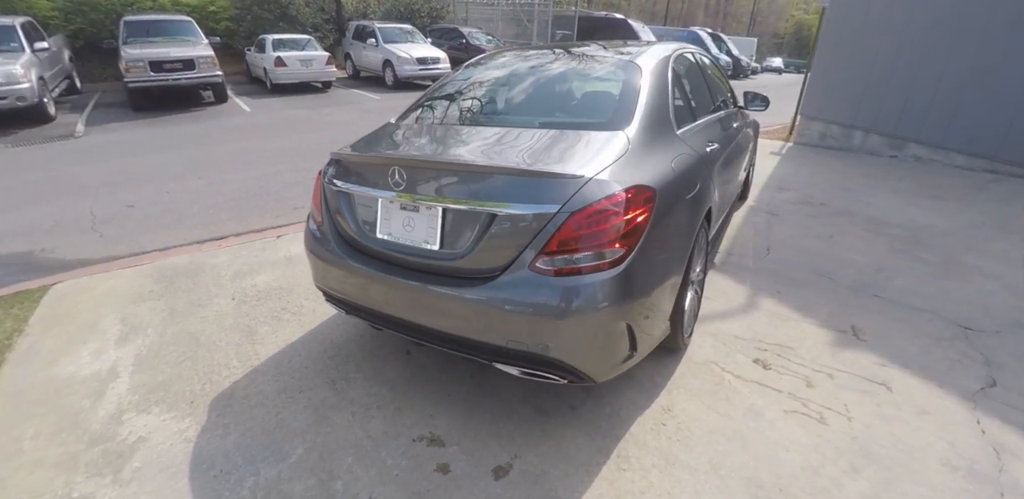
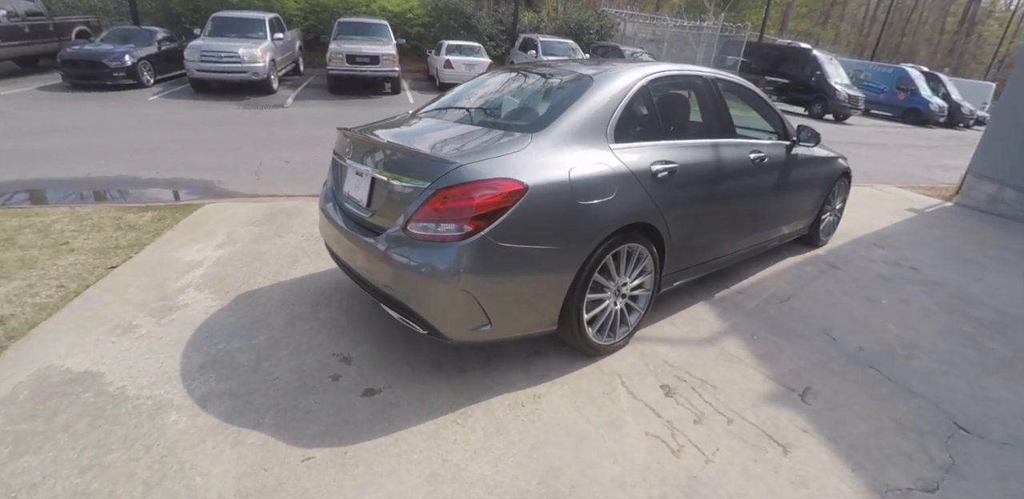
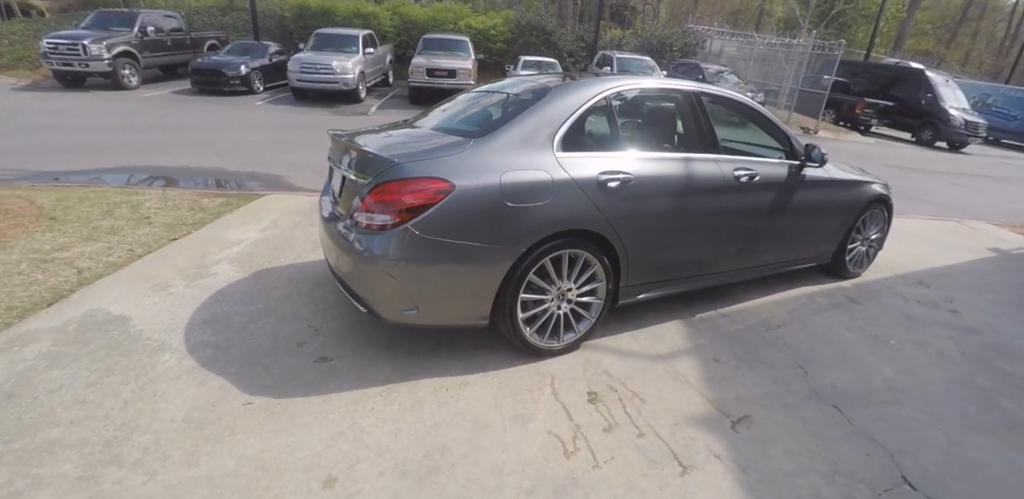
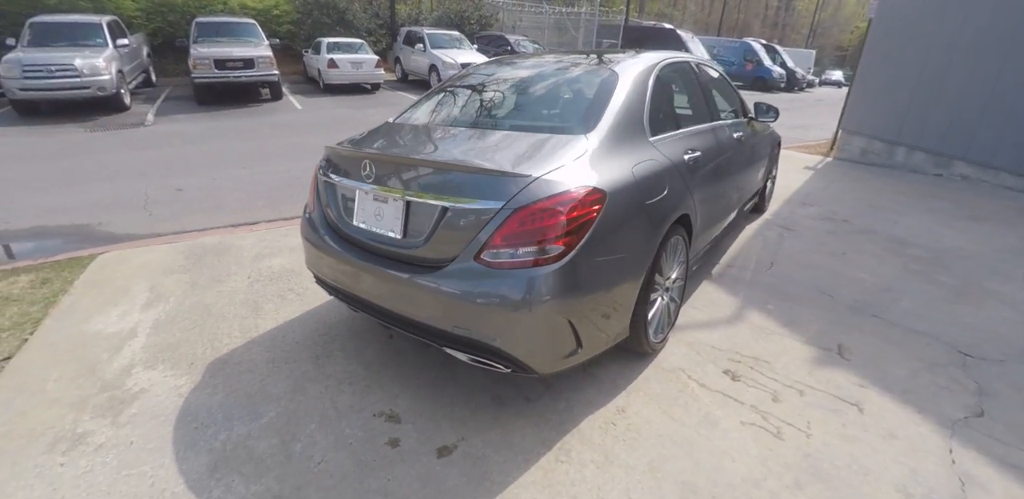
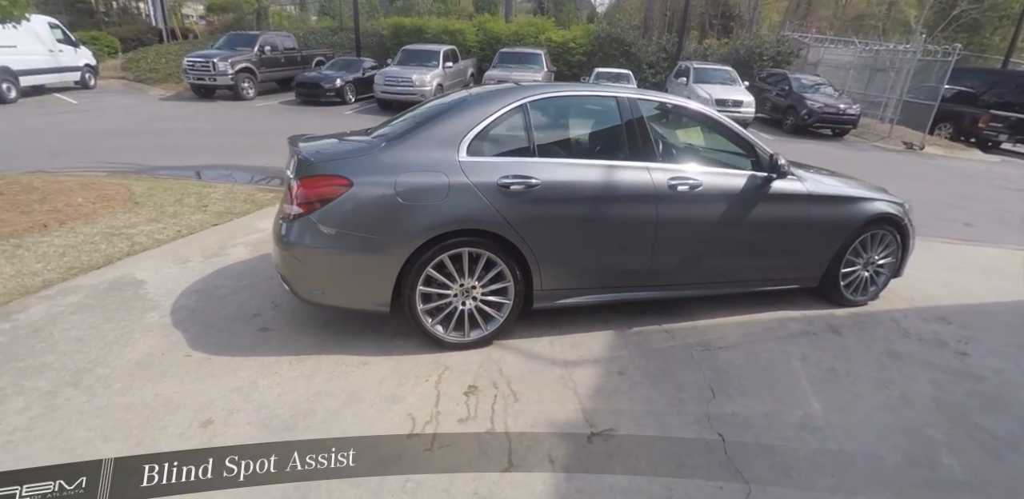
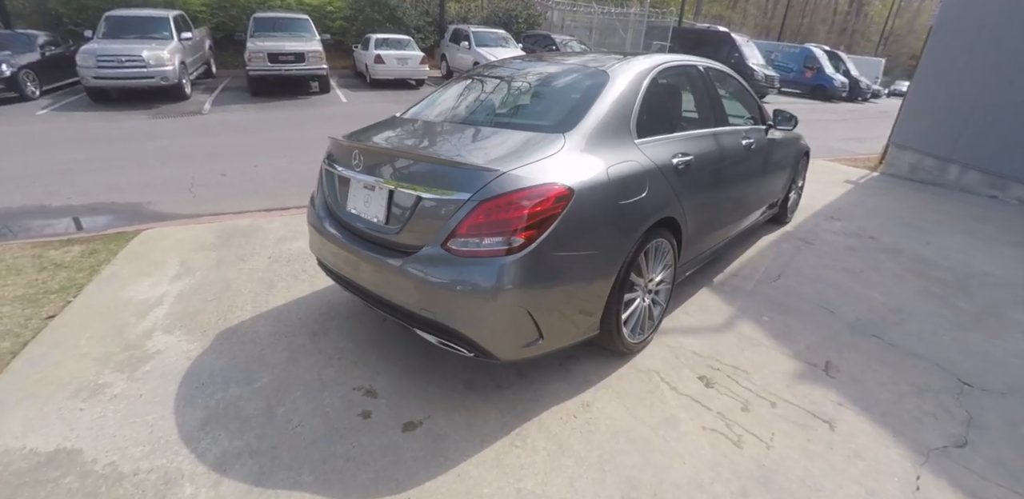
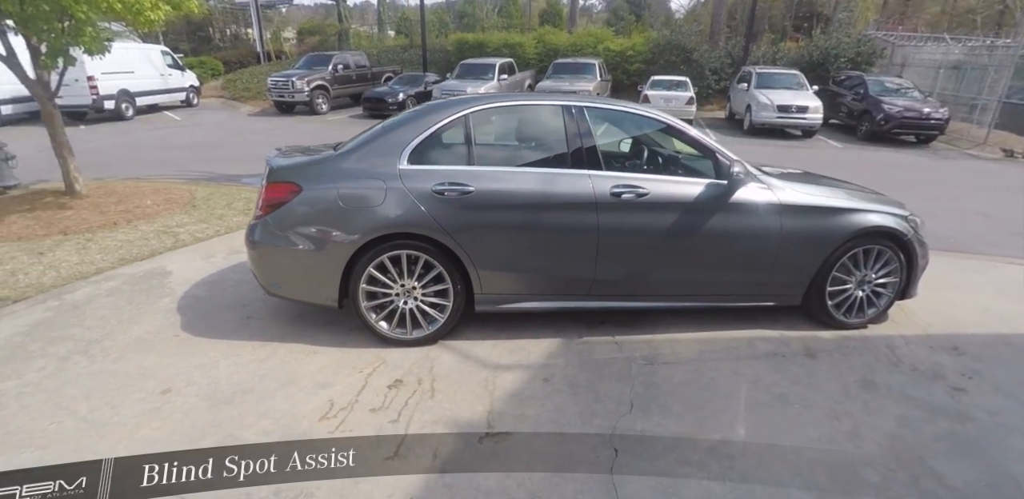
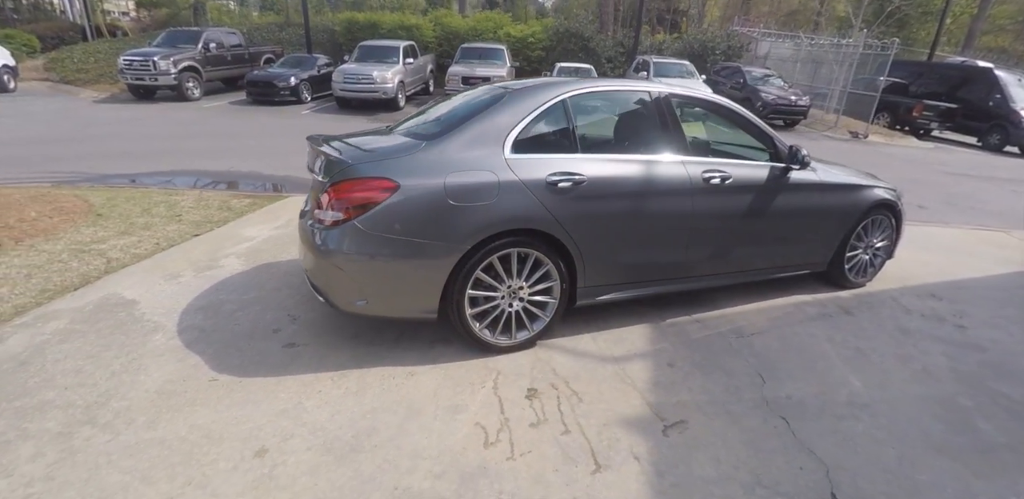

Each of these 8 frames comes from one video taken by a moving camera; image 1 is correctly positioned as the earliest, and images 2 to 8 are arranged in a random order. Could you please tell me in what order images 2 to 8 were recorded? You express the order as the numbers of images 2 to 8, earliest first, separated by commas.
4, 6, 2, 3, 8, 5, 7
